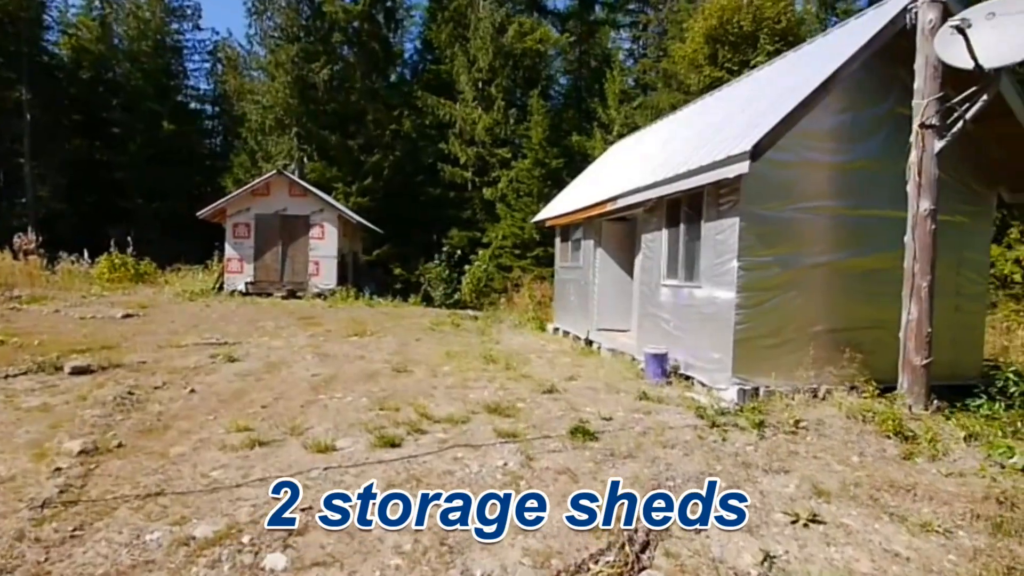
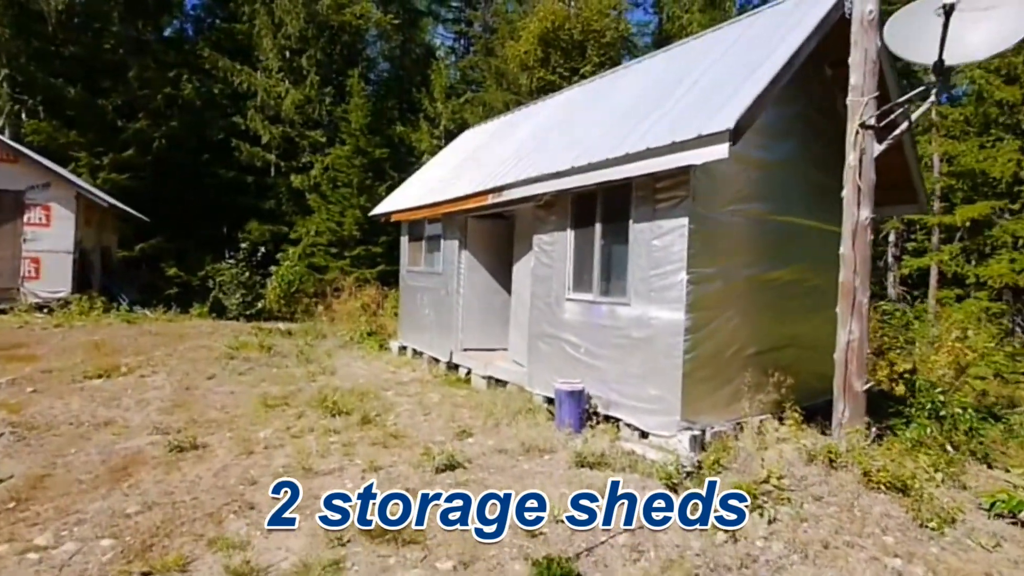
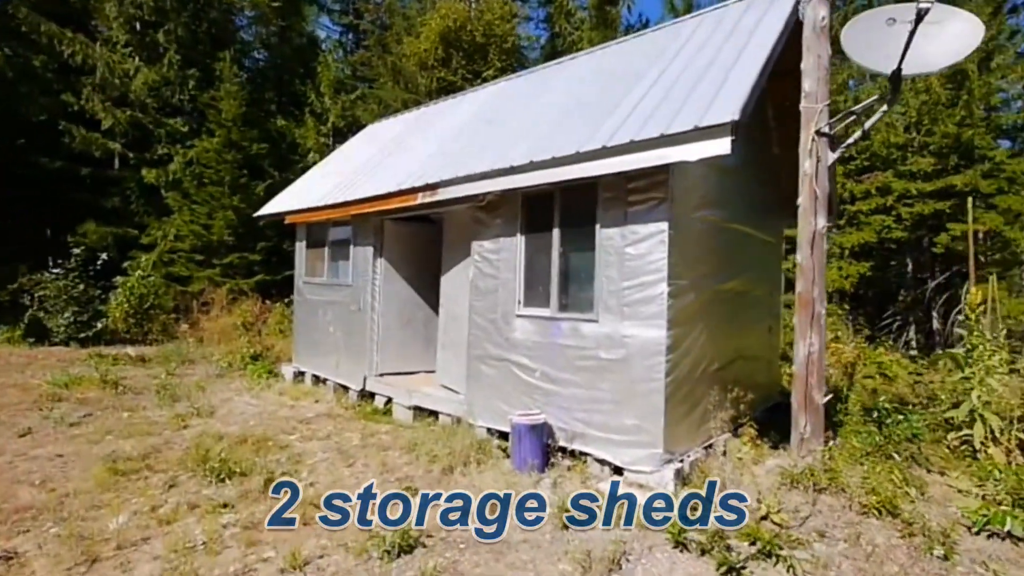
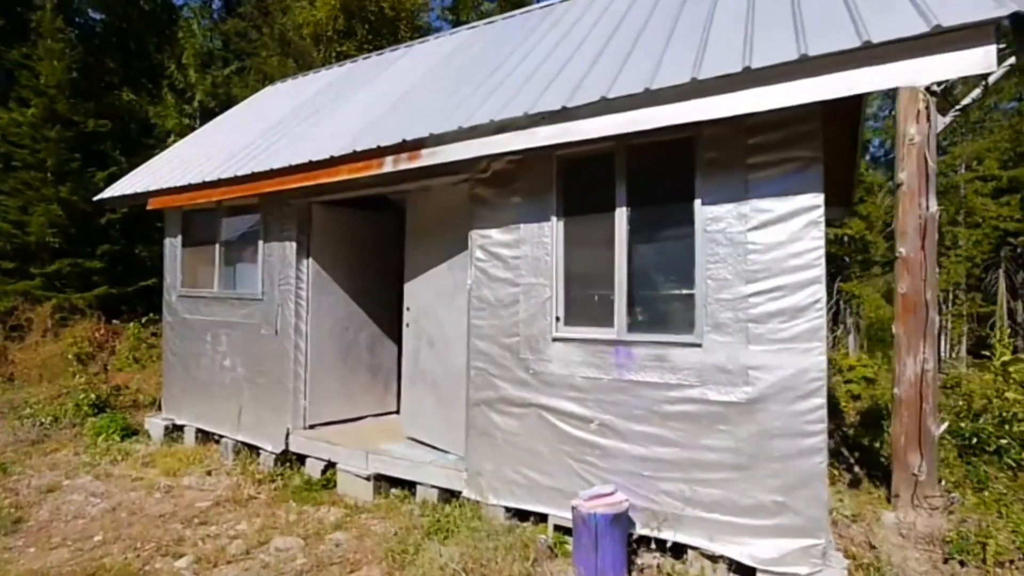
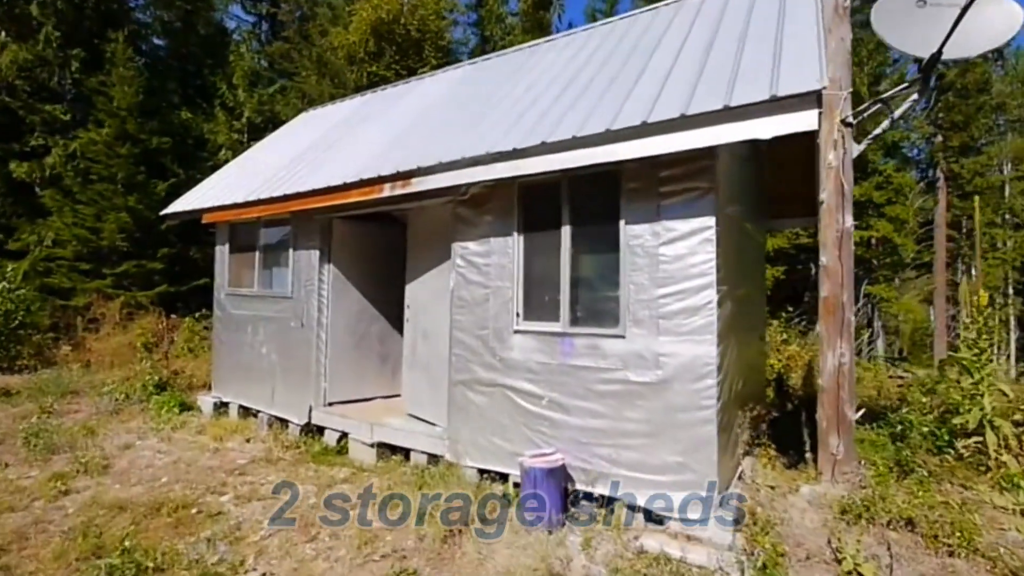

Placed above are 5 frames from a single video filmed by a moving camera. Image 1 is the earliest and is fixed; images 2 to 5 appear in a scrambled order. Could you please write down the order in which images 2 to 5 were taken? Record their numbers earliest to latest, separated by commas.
2, 3, 5, 4
